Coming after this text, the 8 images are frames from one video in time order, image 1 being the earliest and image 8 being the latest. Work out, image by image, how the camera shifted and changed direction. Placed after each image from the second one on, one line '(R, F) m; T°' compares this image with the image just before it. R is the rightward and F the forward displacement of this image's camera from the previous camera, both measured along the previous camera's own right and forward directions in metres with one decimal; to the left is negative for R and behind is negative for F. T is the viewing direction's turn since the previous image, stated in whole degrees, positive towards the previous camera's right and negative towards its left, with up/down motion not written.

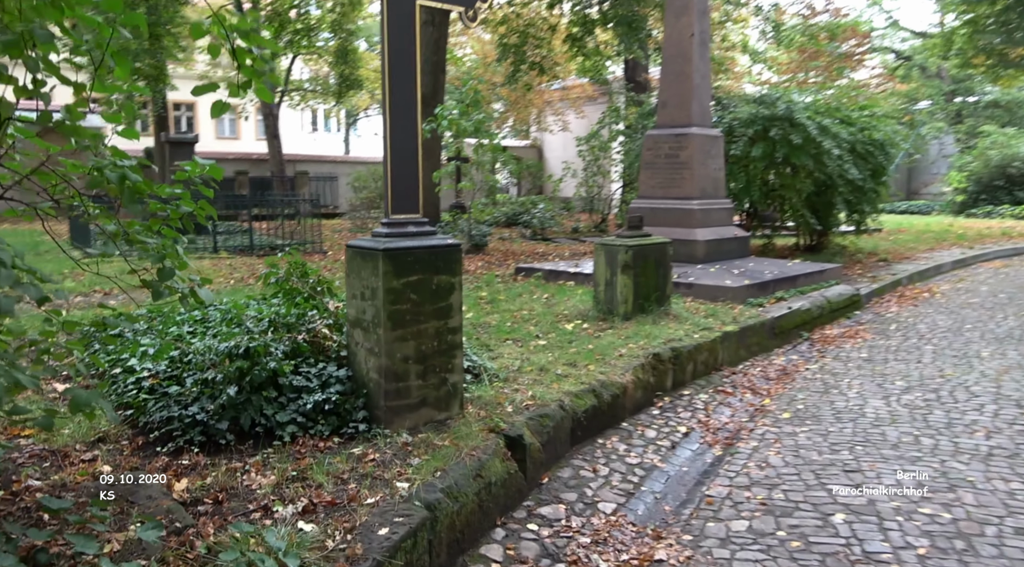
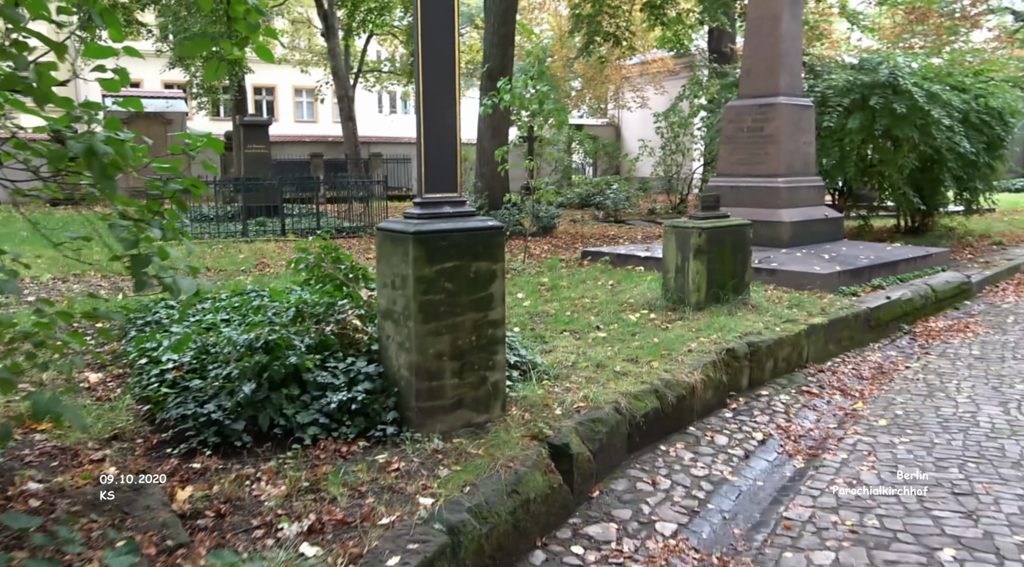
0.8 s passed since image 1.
(+0.2, +0.5) m; -6°
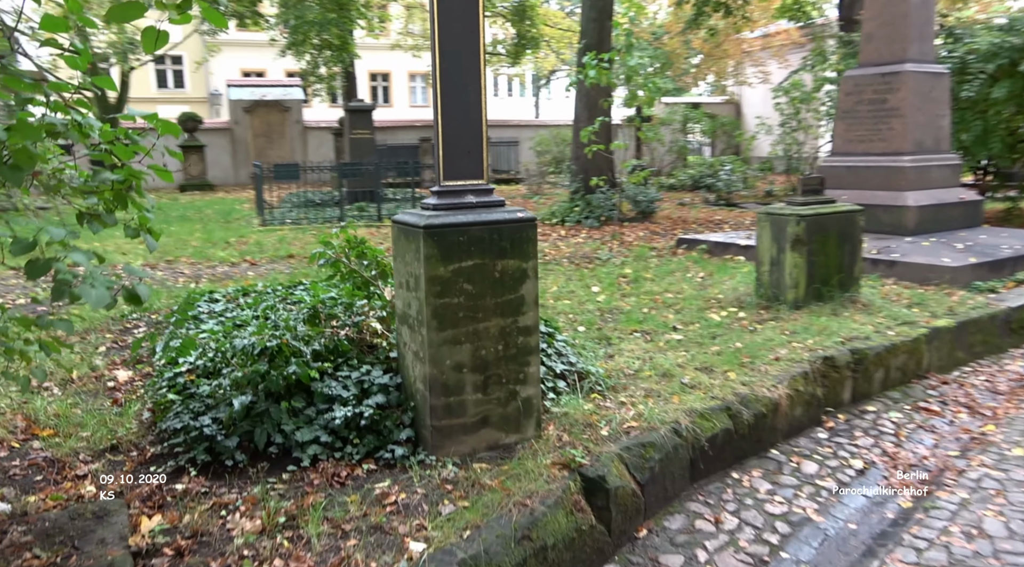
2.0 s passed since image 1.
(+0.4, +0.6) m; -9°
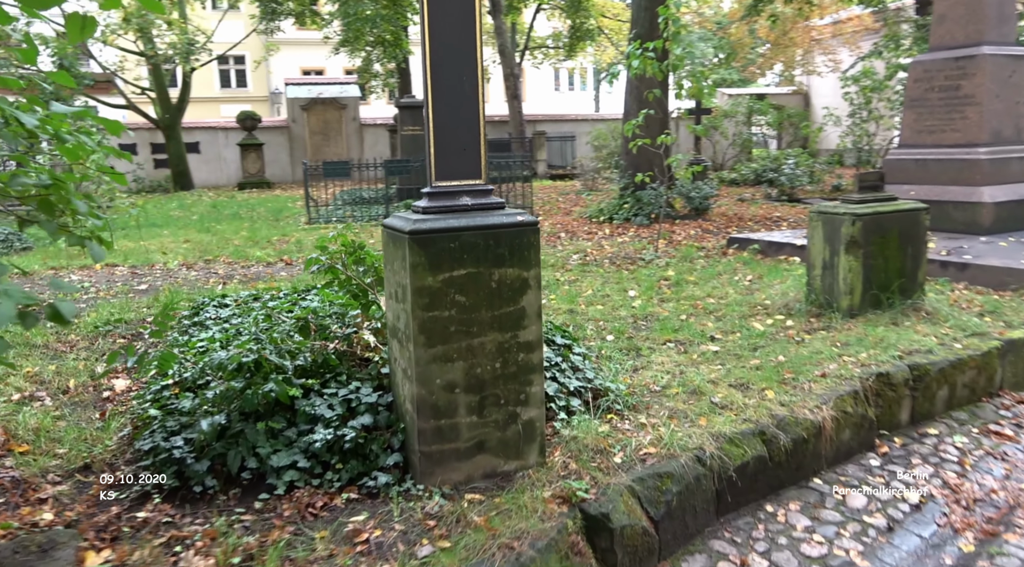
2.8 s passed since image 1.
(+0.3, +0.3) m; -5°
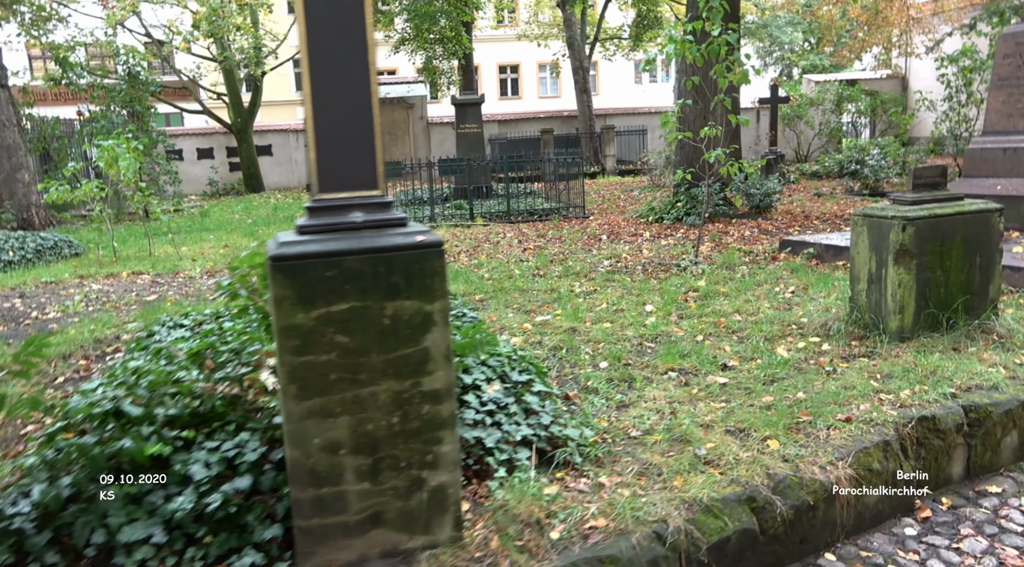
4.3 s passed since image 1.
(+0.6, +0.6) m; -7°
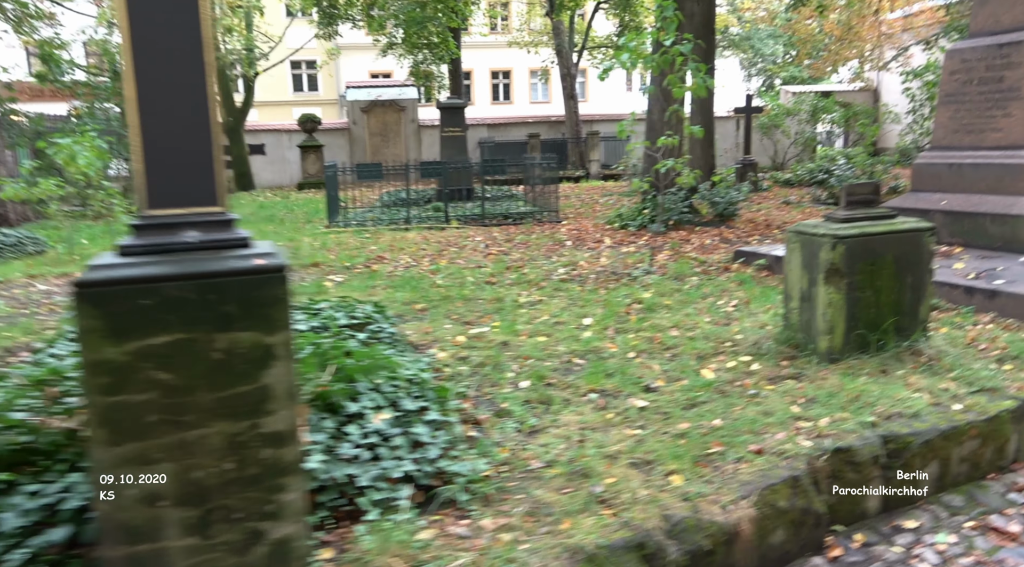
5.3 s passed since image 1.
(+0.4, +0.2) m; +1°
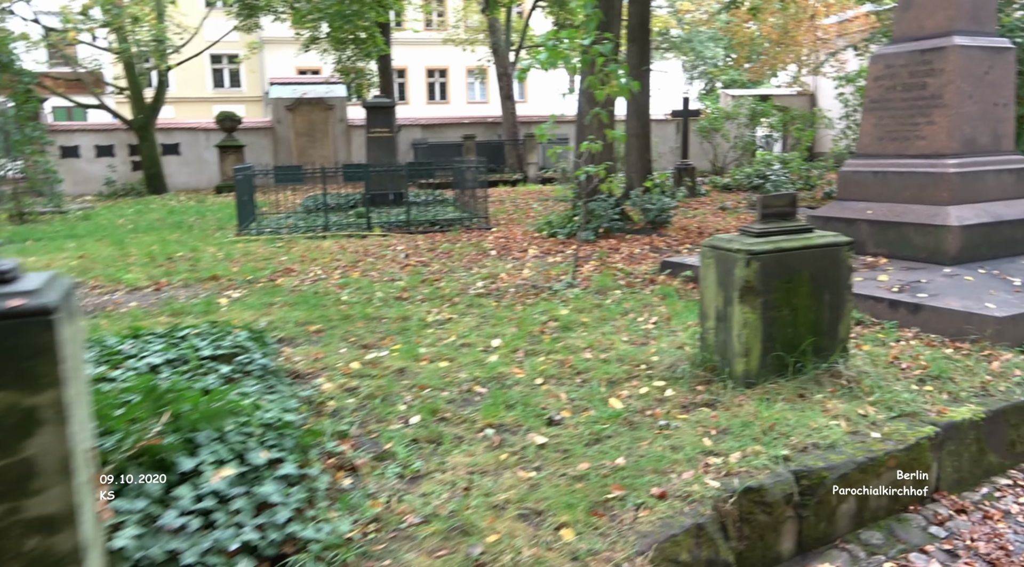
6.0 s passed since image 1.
(+0.3, +0.3) m; +4°
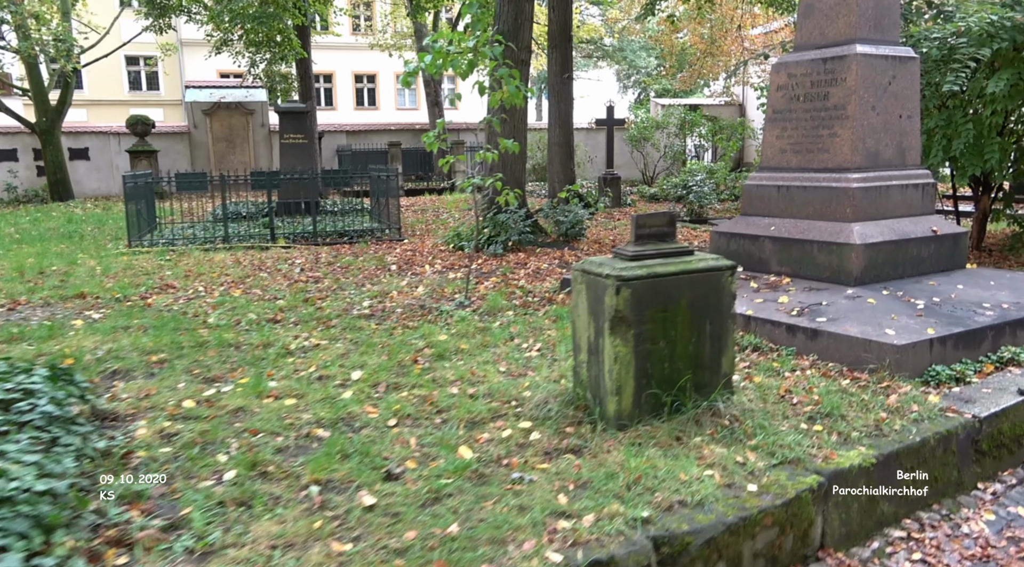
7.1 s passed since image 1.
(+0.5, +0.4) m; +3°
